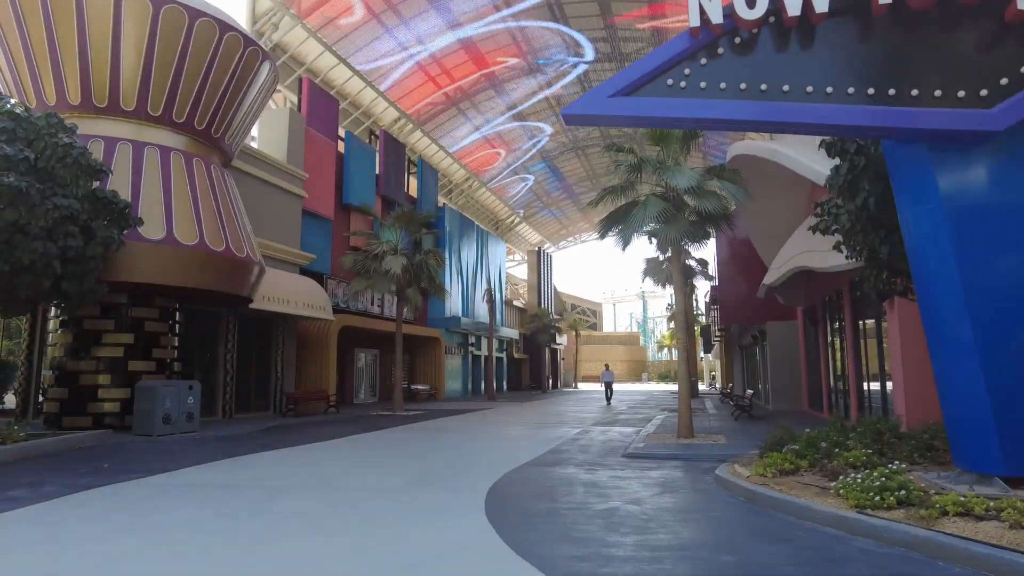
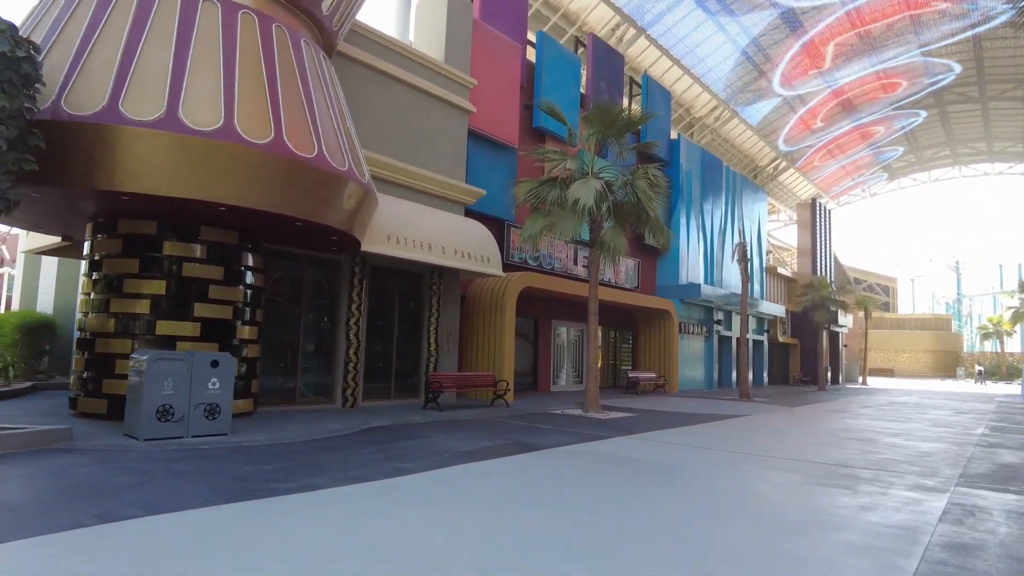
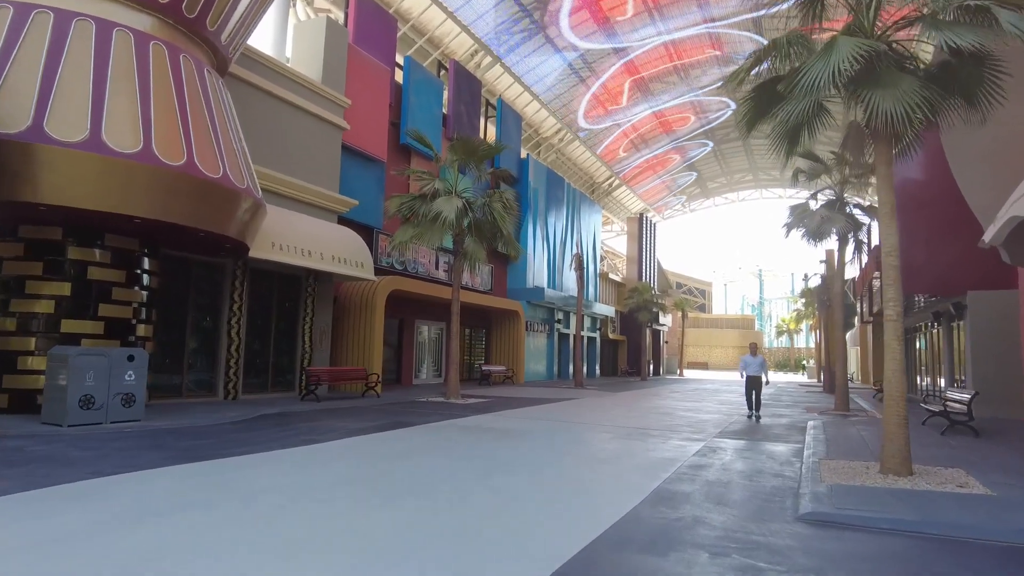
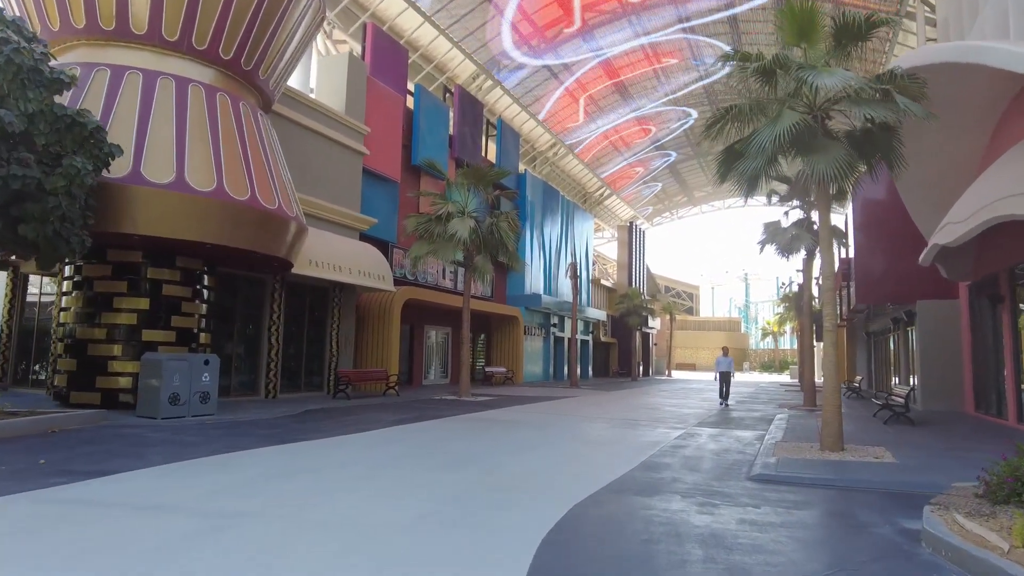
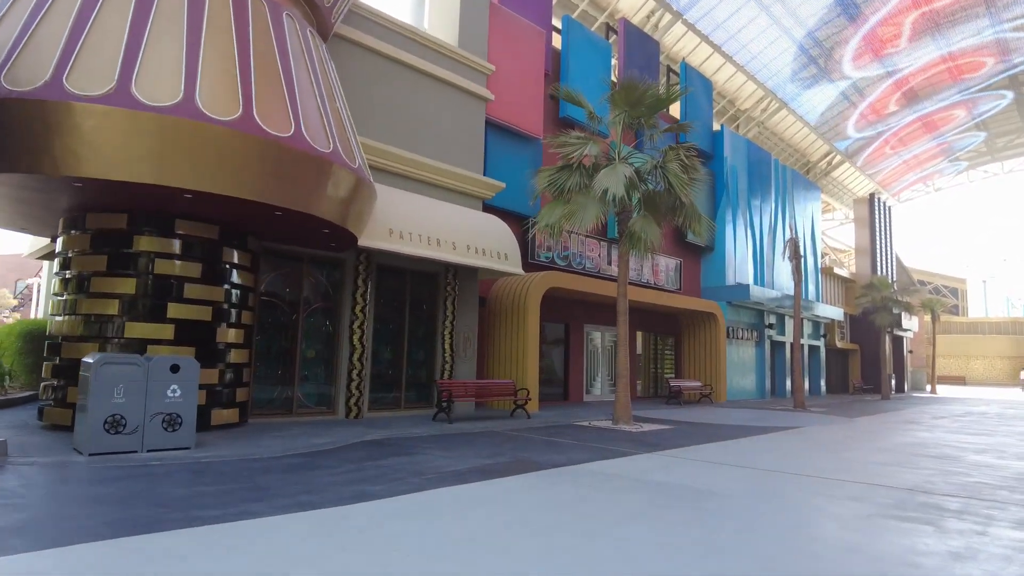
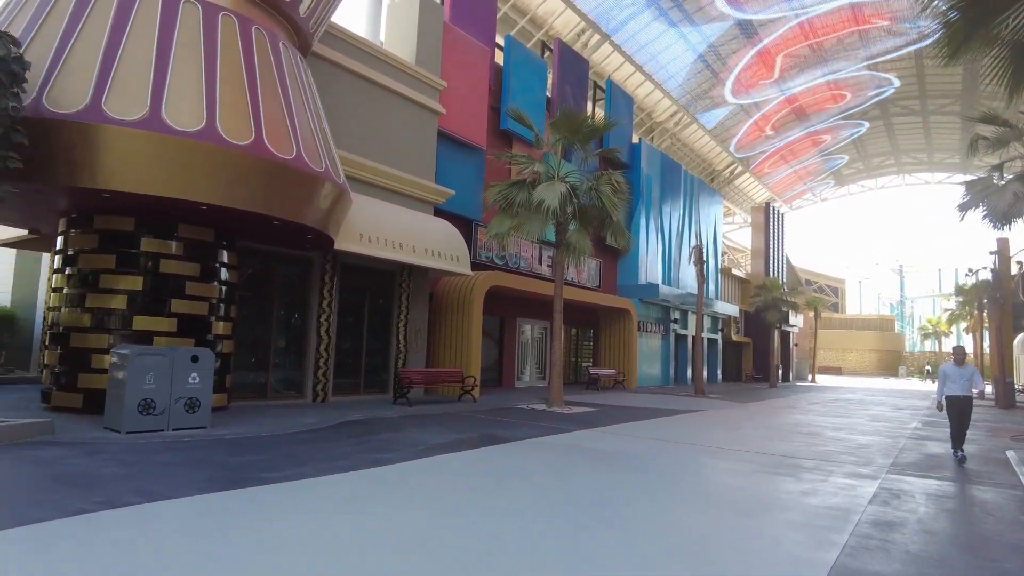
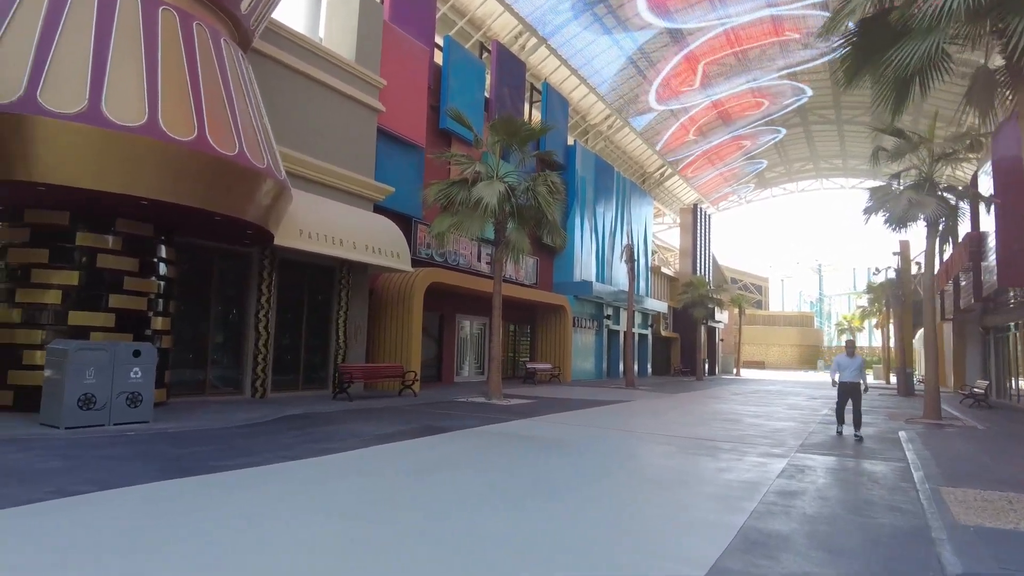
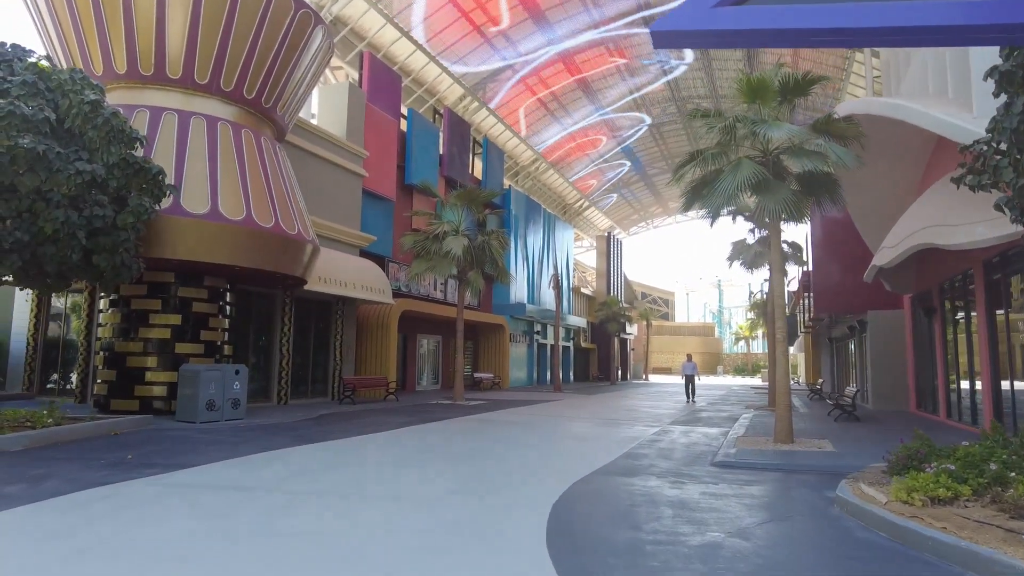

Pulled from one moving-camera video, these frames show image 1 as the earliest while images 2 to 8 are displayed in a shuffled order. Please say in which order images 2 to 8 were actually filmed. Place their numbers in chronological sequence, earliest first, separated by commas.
8, 4, 3, 7, 6, 2, 5
